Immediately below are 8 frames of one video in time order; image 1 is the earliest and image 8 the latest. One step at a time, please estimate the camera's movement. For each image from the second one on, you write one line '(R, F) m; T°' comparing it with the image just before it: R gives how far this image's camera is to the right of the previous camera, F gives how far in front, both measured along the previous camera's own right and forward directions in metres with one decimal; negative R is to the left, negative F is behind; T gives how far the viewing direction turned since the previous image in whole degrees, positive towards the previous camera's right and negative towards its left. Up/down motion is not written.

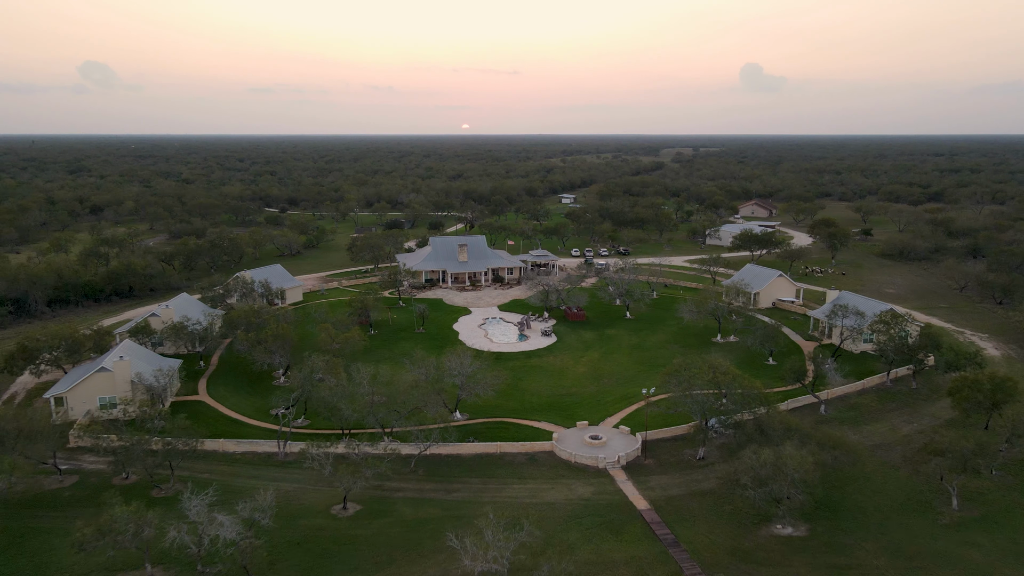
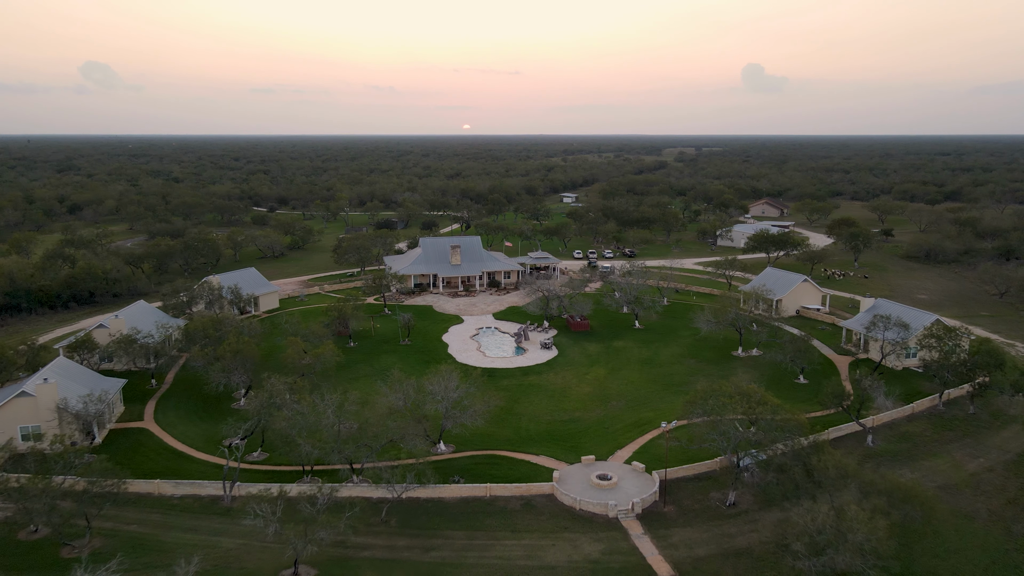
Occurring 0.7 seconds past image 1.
(+0.3, +5.8) m; 0°
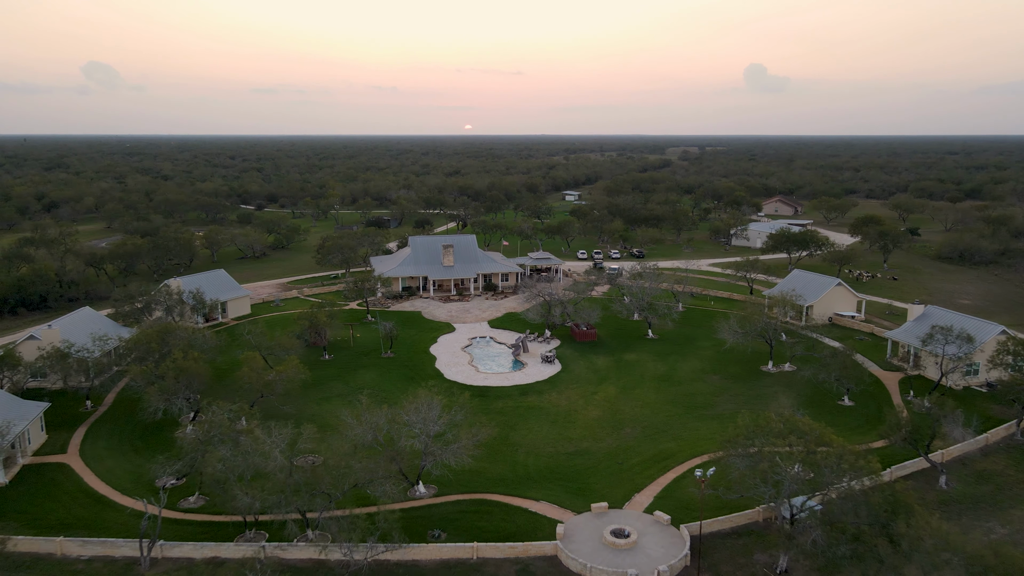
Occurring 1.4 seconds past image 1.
(+0.3, +6.0) m; 0°
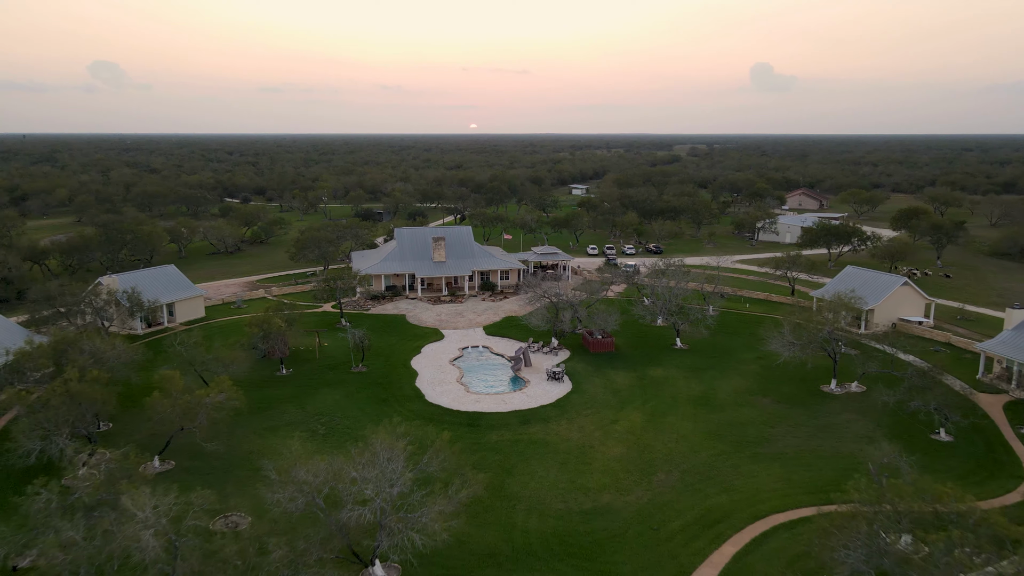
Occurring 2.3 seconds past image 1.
(+0.3, +8.1) m; 0°
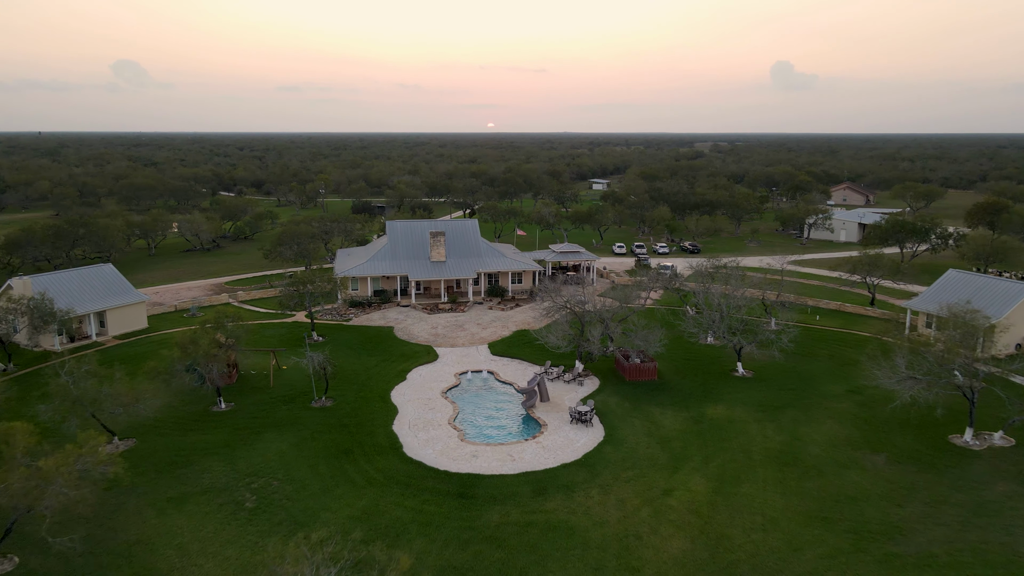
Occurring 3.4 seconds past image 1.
(+0.2, +8.9) m; -1°
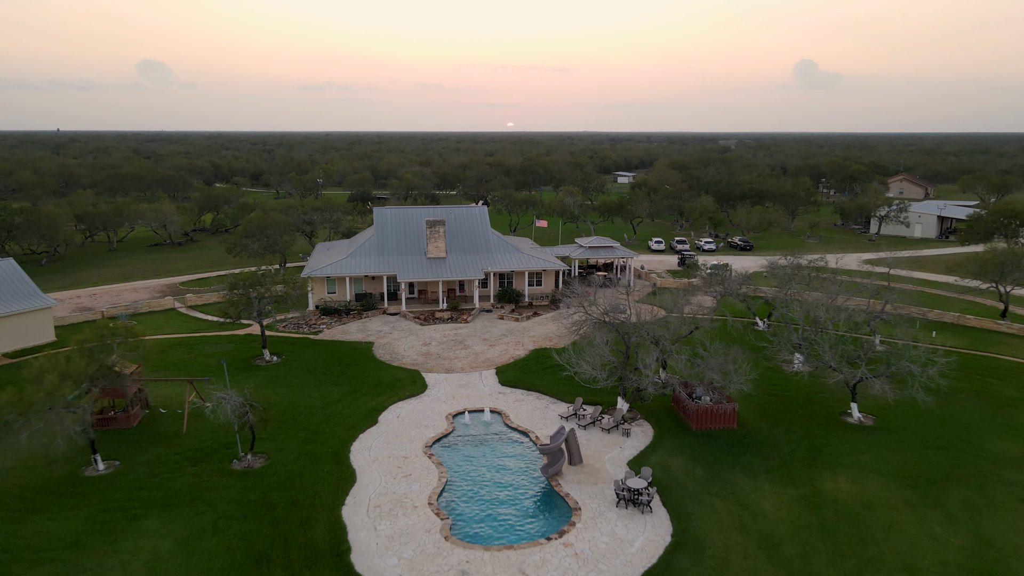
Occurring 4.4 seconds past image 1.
(+0.1, +9.0) m; -1°
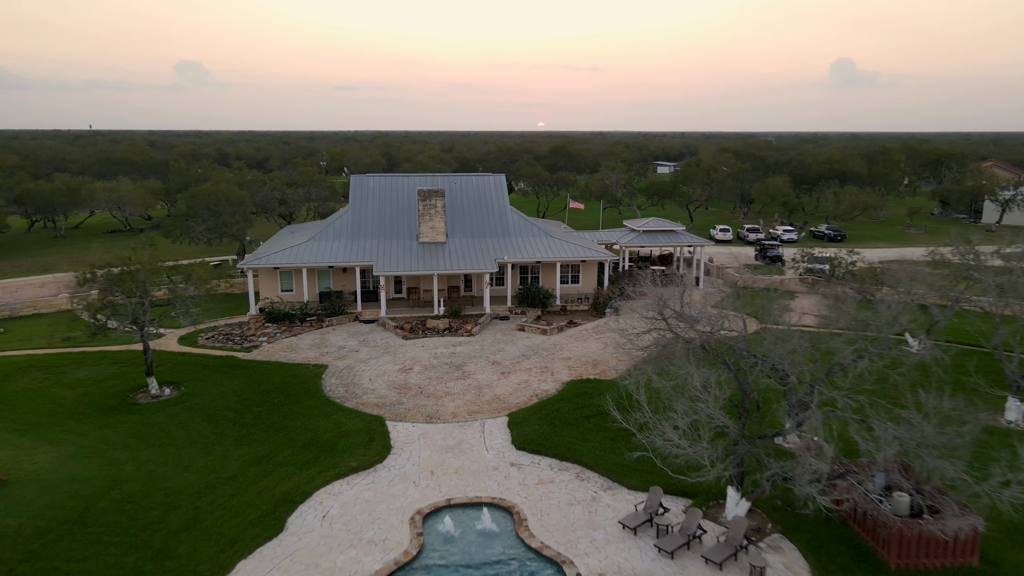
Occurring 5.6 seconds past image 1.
(+0.1, +9.9) m; -2°
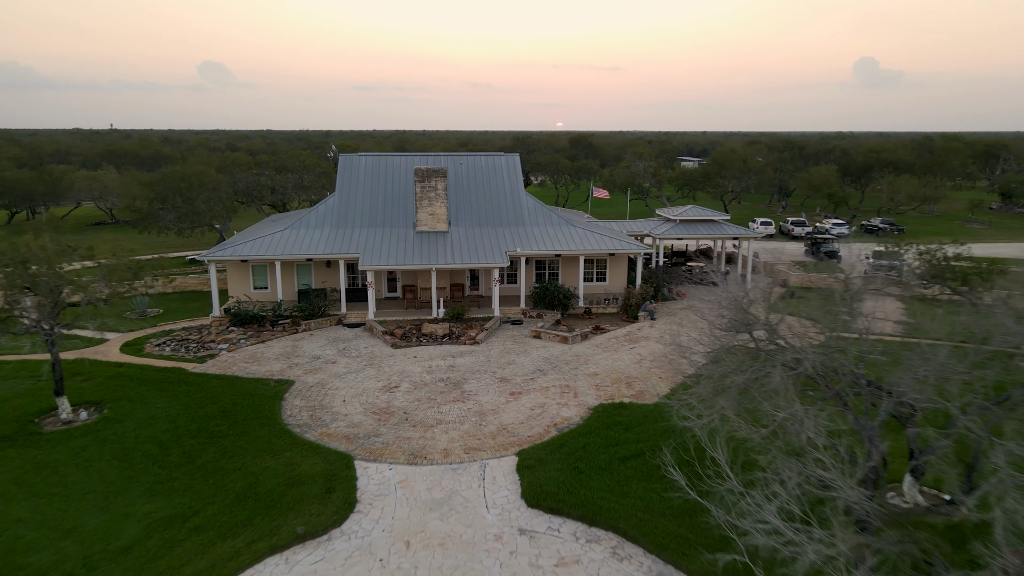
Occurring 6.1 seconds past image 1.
(+0.1, +4.0) m; -1°
